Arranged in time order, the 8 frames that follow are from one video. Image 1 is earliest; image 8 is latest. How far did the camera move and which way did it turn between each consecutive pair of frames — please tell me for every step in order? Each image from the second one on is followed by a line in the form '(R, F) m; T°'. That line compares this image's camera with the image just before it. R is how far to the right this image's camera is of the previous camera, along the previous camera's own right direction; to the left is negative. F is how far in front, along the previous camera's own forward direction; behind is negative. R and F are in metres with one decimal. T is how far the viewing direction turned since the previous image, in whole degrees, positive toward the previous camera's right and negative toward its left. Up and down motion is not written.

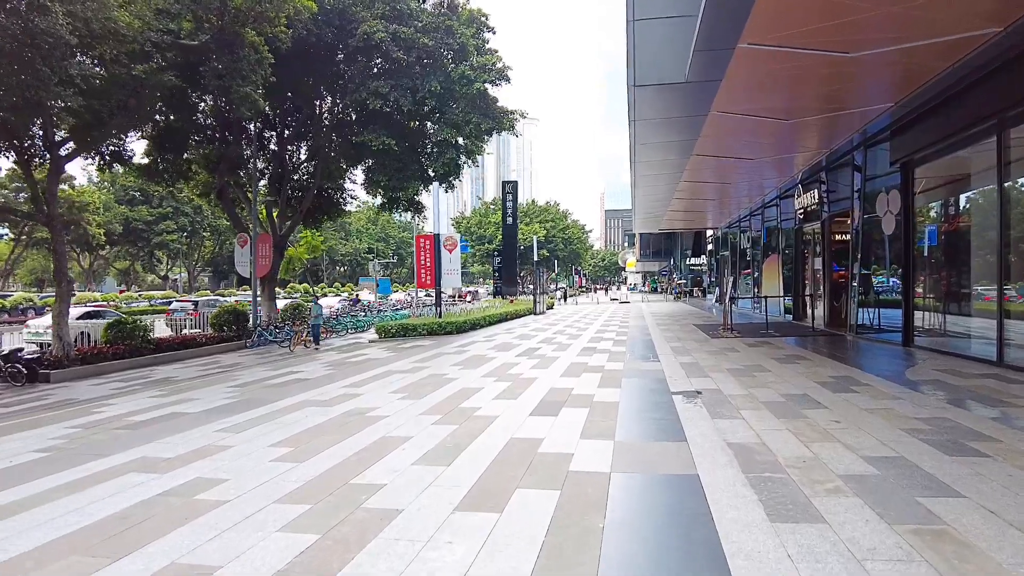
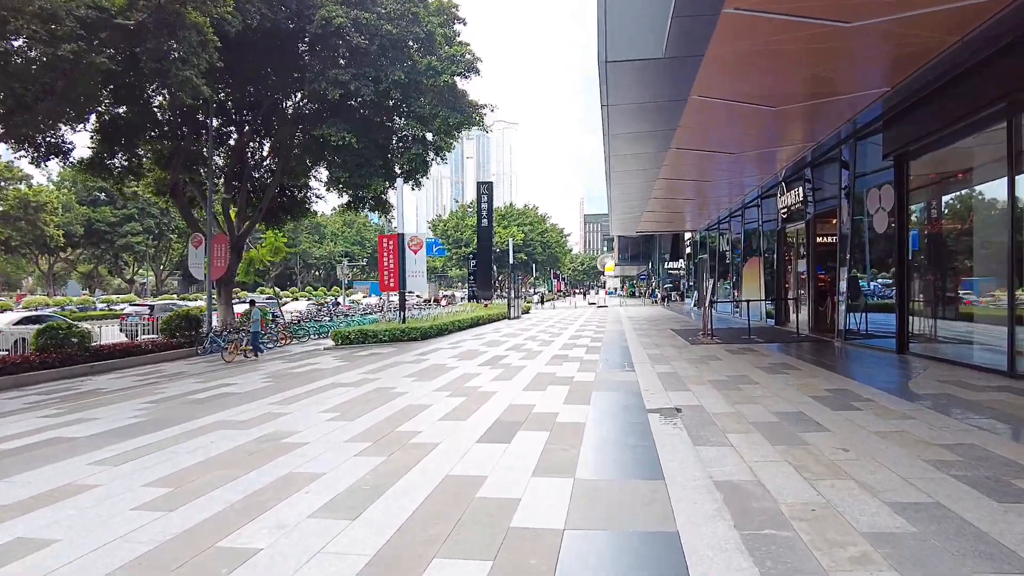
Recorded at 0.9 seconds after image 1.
(+0.3, +1.1) m; +2°
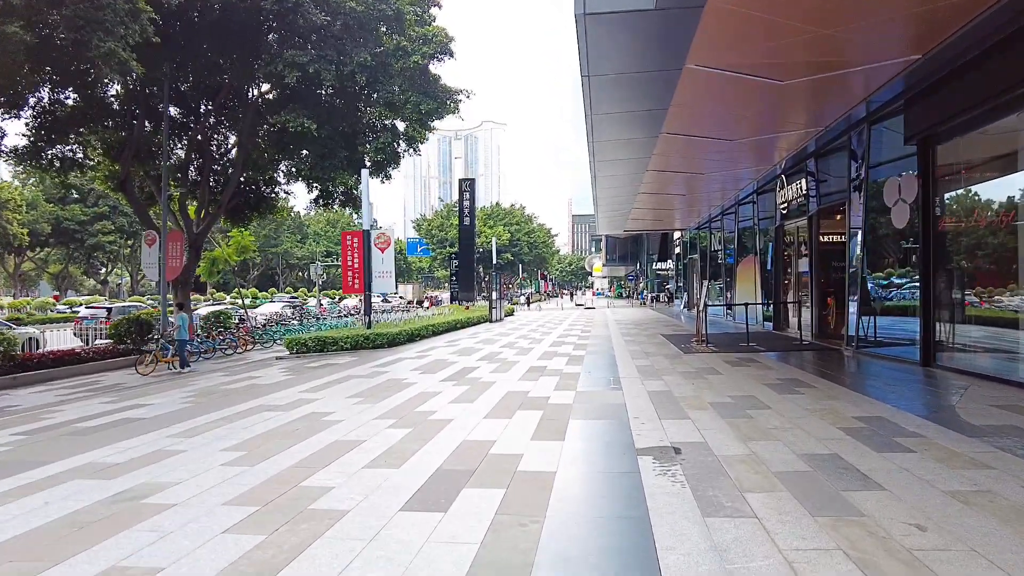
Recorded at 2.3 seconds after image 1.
(+0.3, +1.5) m; +1°
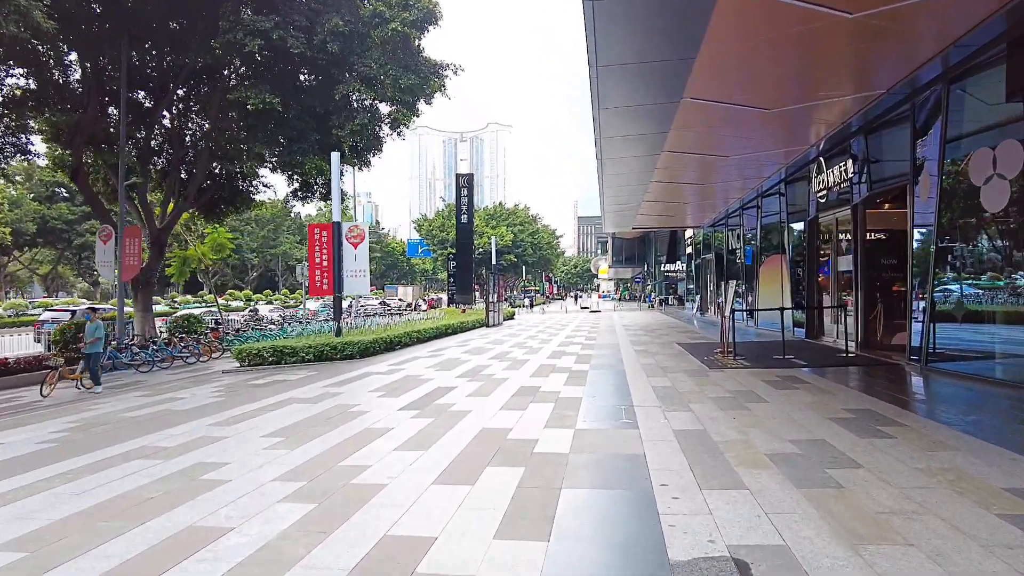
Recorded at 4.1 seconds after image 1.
(+0.3, +2.2) m; -1°
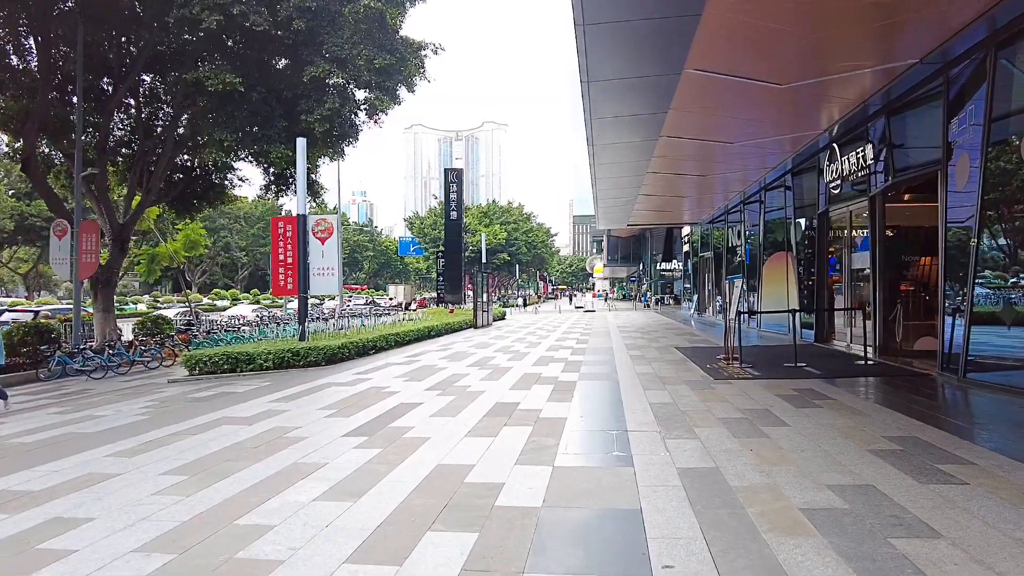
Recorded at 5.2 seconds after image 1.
(+0.2, +1.3) m; 0°
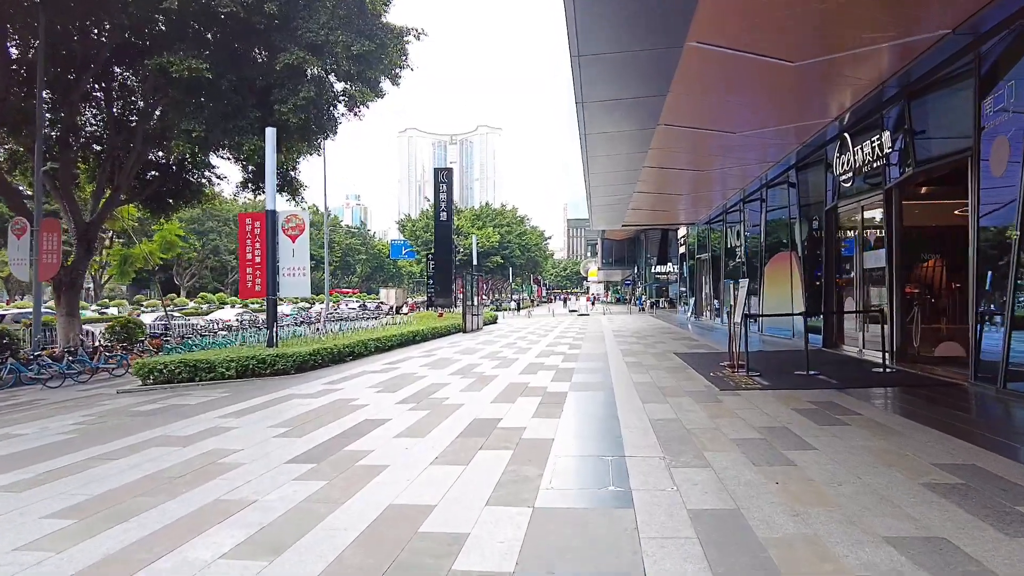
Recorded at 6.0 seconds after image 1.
(+0.1, +1.0) m; 0°
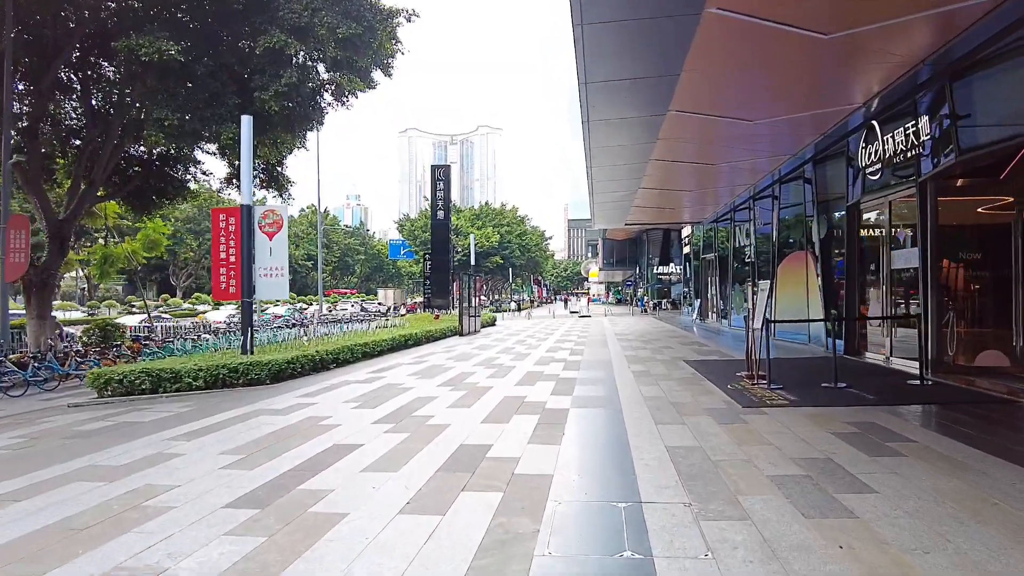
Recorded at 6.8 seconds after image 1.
(+0.1, +1.0) m; 0°
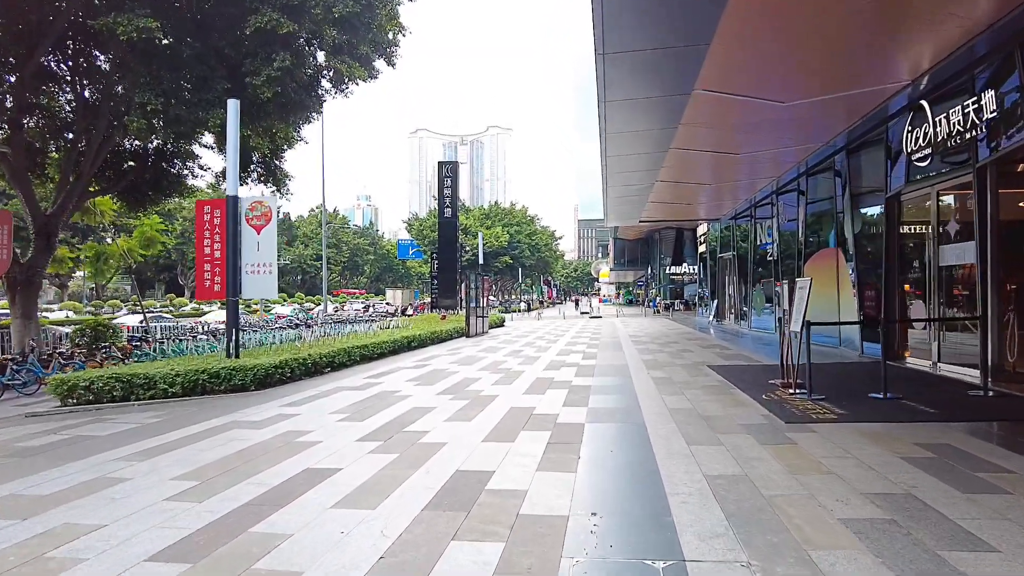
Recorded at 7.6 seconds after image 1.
(0.0, +0.9) m; -1°
